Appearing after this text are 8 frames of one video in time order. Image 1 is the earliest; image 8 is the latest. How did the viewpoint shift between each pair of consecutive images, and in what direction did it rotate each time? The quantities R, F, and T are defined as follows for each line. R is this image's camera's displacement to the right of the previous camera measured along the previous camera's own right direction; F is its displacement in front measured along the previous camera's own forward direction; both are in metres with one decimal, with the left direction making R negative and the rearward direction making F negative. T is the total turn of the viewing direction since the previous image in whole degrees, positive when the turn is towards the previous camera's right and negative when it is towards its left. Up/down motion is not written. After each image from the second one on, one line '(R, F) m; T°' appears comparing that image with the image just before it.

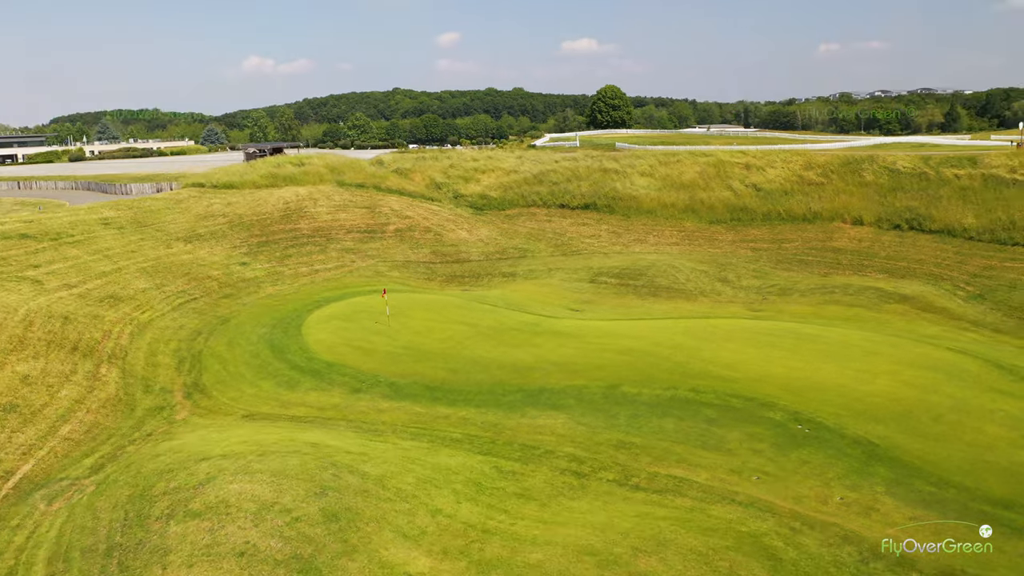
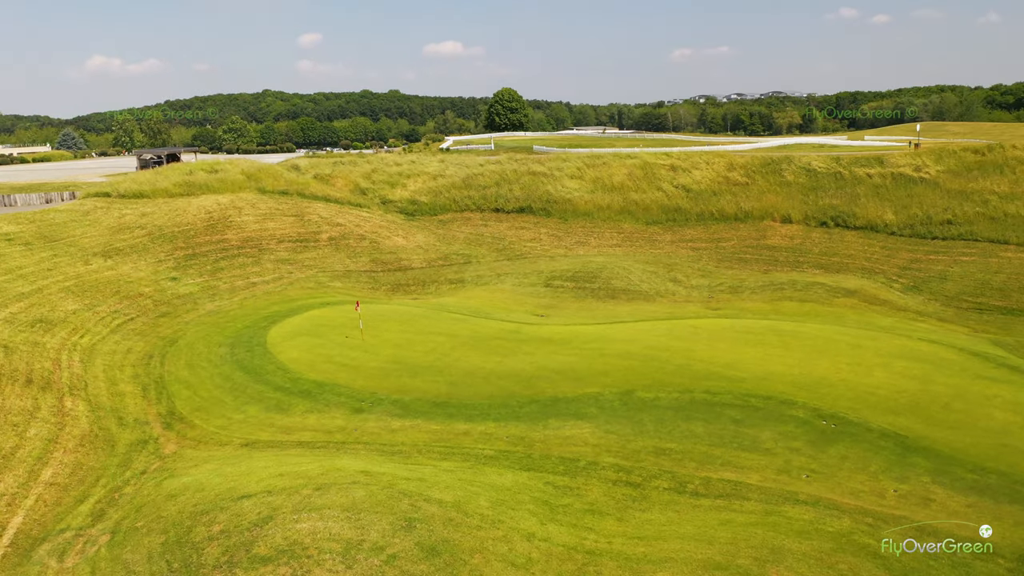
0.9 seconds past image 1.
(-3.0, +0.7) m; +9°
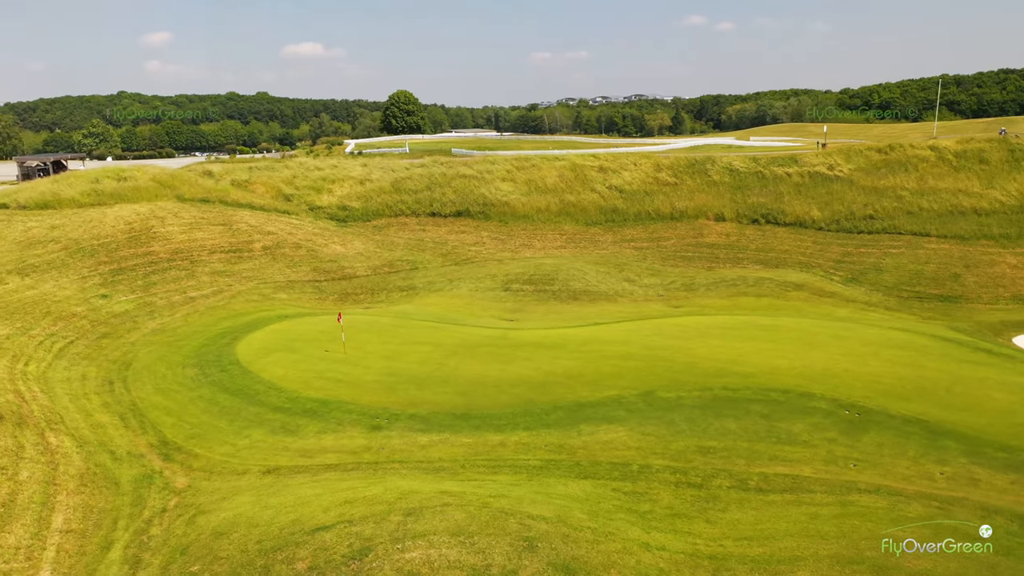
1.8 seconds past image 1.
(-3.2, +0.6) m; +9°
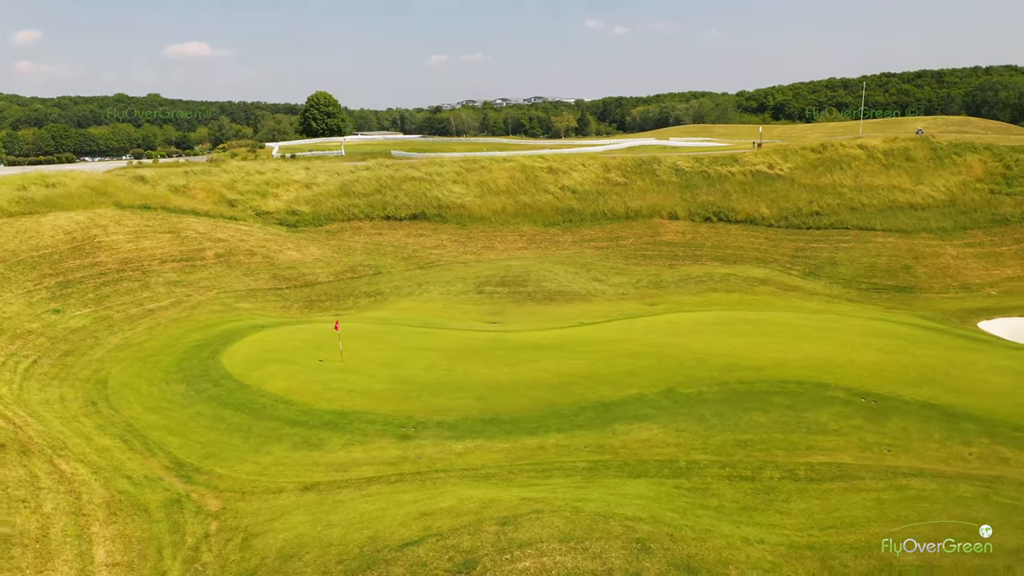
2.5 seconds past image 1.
(-2.6, +0.3) m; +7°
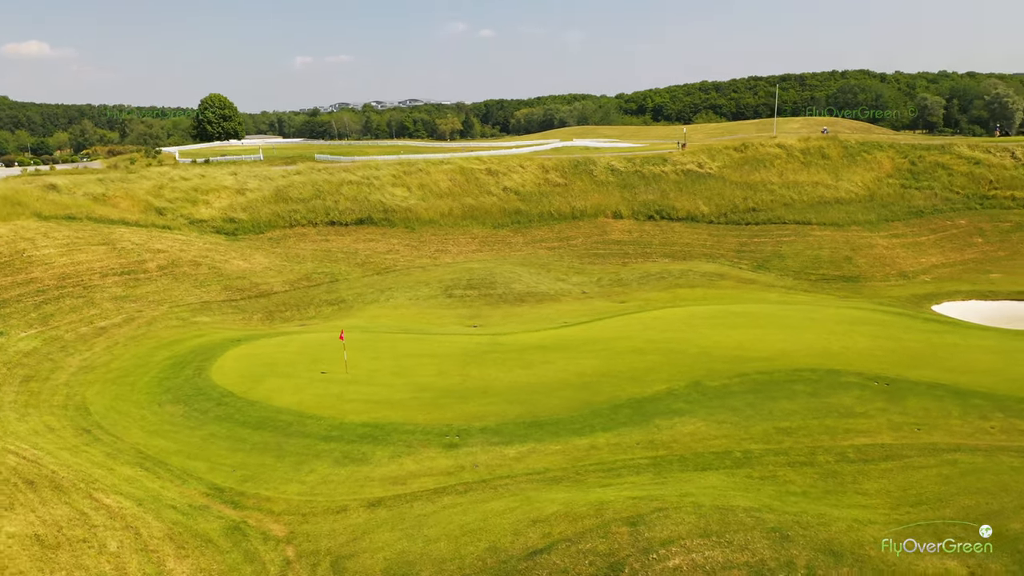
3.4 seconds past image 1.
(-3.4, +0.4) m; +9°
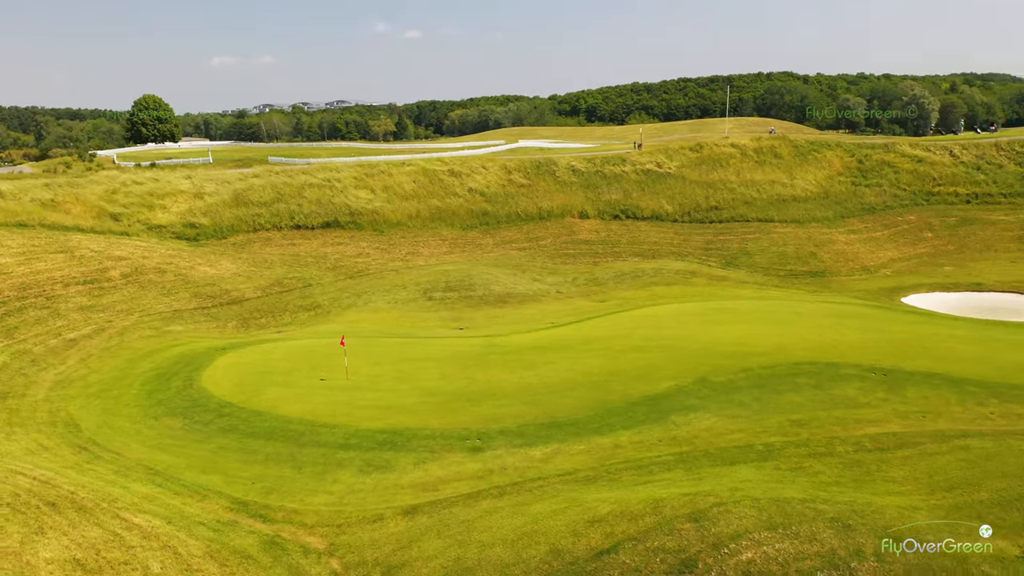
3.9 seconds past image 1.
(-1.8, +0.1) m; +5°
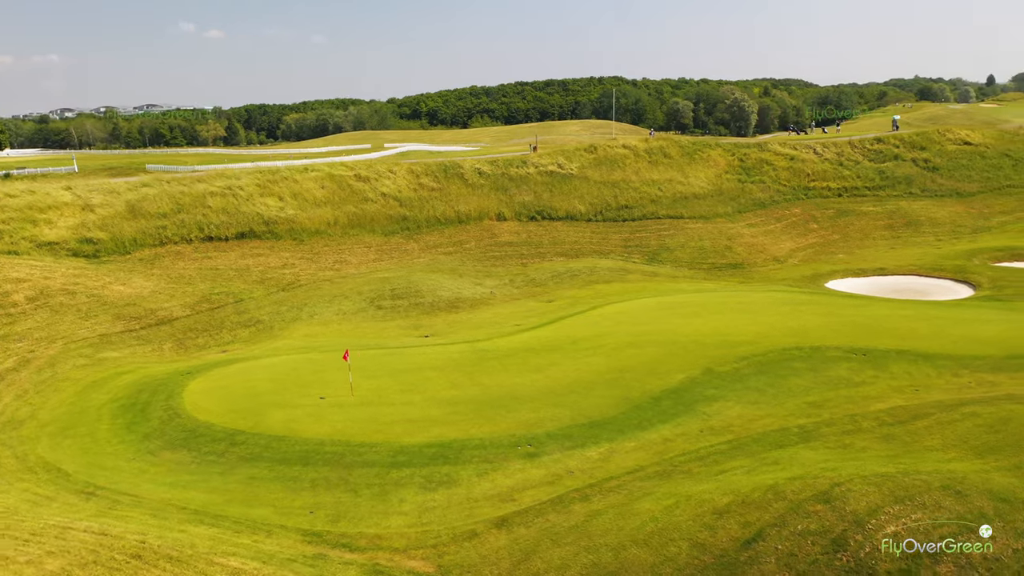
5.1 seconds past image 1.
(-4.3, +0.6) m; +12°
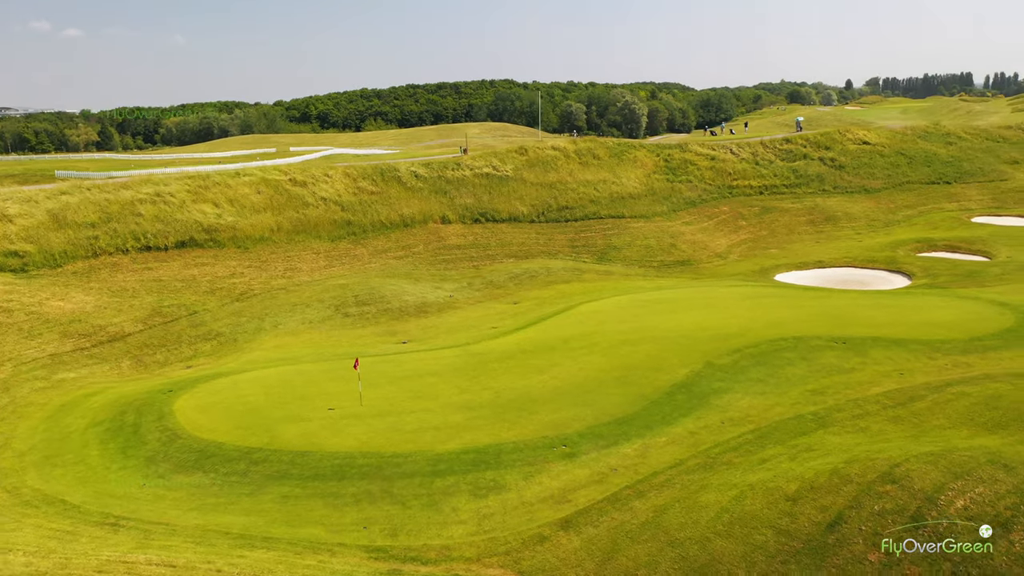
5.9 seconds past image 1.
(-2.9, +0.3) m; +8°
